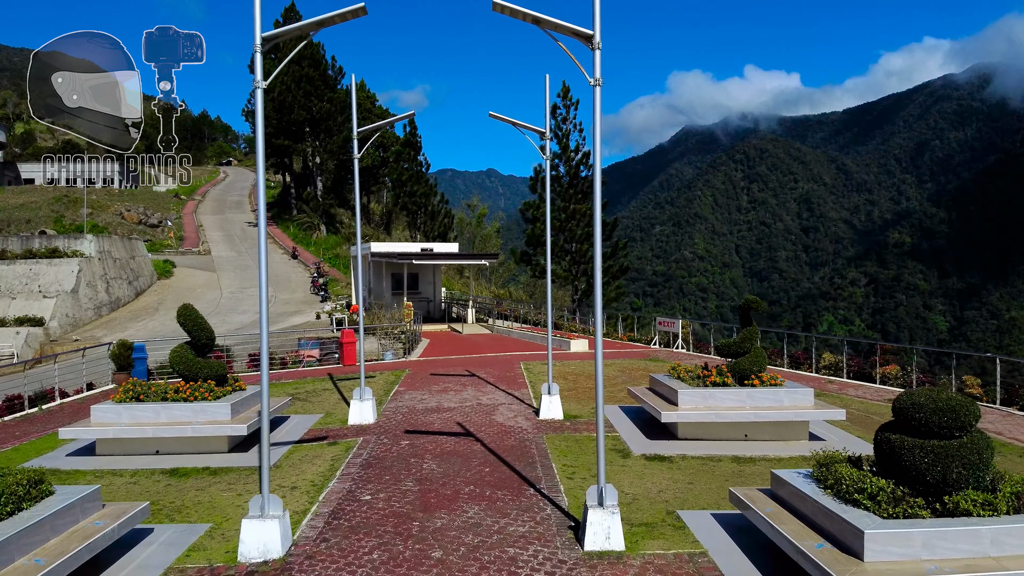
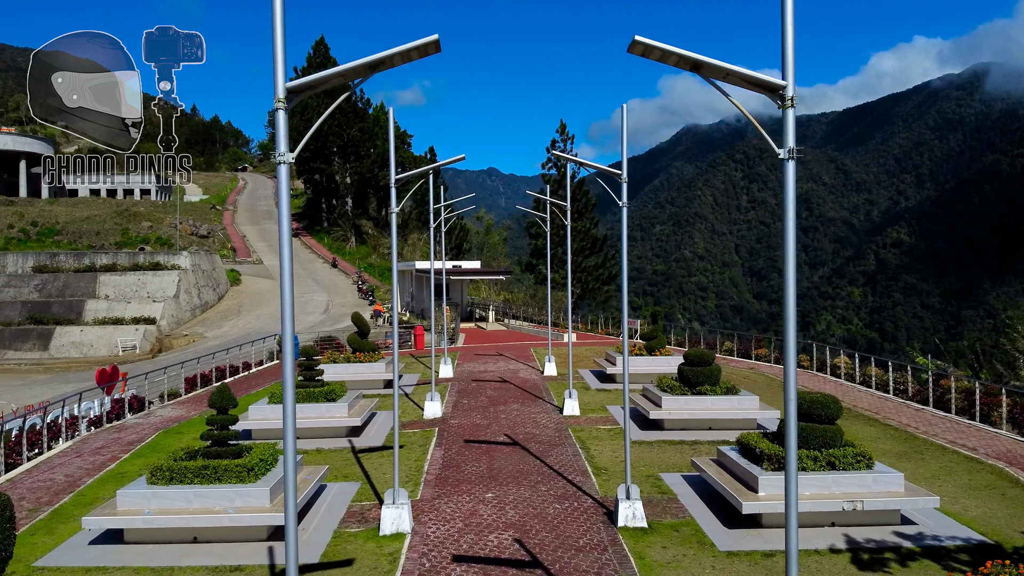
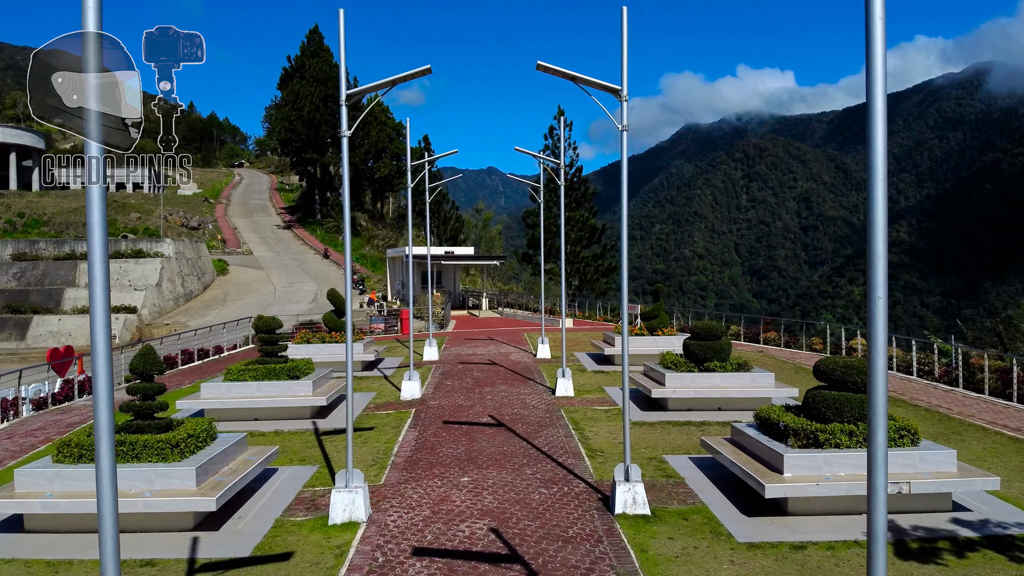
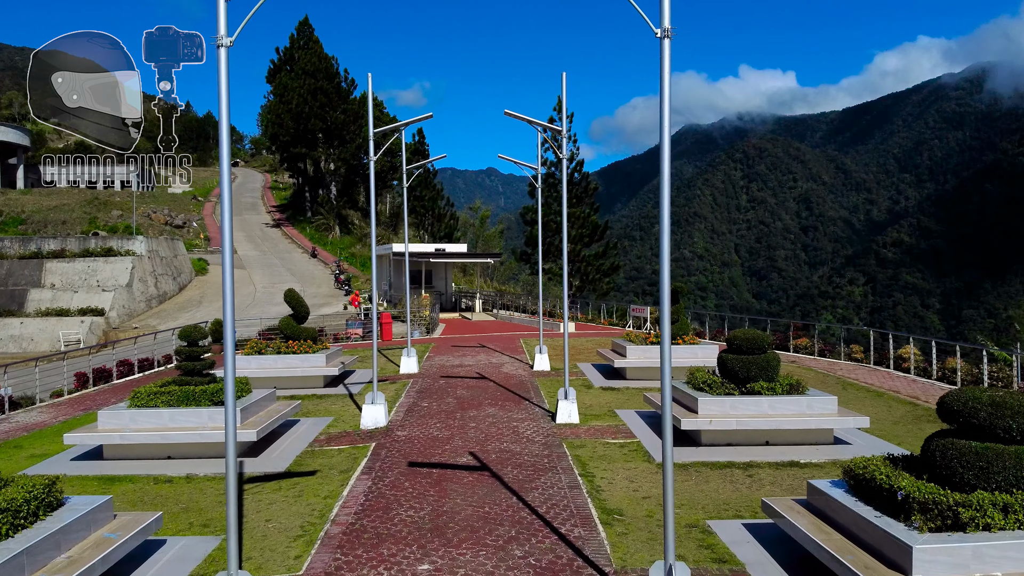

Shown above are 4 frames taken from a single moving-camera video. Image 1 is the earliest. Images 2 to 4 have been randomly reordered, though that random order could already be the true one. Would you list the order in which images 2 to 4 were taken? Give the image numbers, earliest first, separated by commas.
4, 3, 2
